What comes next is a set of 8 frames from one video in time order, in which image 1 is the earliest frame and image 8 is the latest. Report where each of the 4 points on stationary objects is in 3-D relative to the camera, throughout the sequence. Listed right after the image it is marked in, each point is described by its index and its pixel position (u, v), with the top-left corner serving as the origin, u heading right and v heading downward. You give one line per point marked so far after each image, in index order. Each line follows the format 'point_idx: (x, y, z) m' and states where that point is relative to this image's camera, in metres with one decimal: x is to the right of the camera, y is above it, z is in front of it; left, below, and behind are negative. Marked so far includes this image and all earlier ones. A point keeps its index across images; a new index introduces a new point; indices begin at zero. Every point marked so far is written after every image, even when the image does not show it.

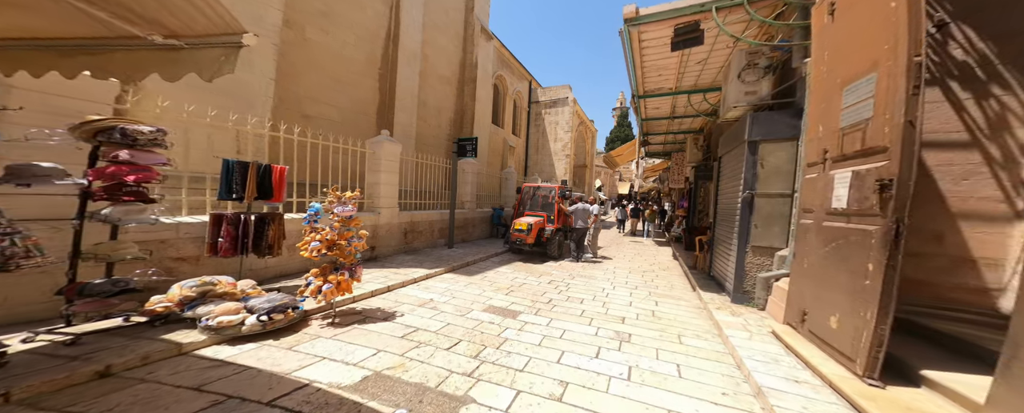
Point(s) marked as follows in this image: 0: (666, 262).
0: (+4.5, -1.7, +9.9) m
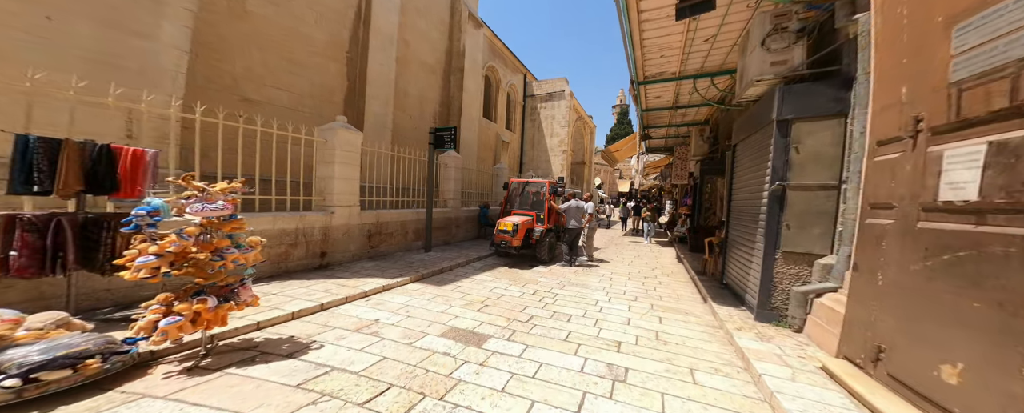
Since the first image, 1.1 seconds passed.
0: (+4.2, -1.6, +9.0) m
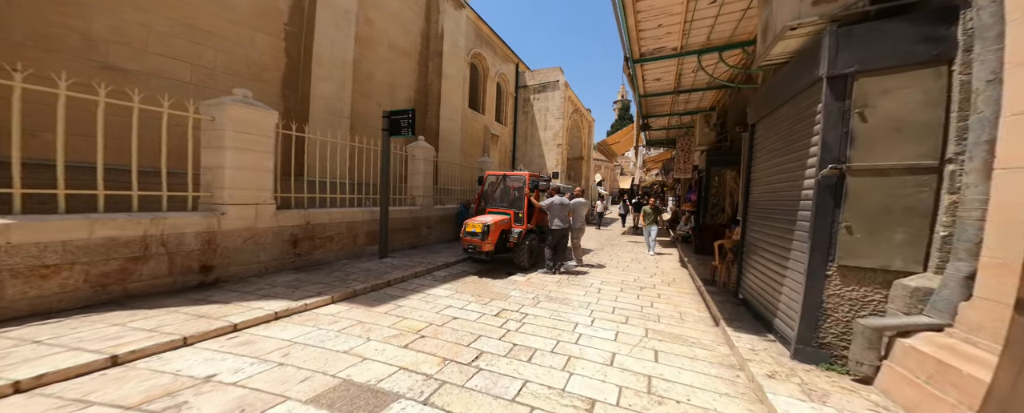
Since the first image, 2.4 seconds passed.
0: (+3.7, -1.6, +7.9) m
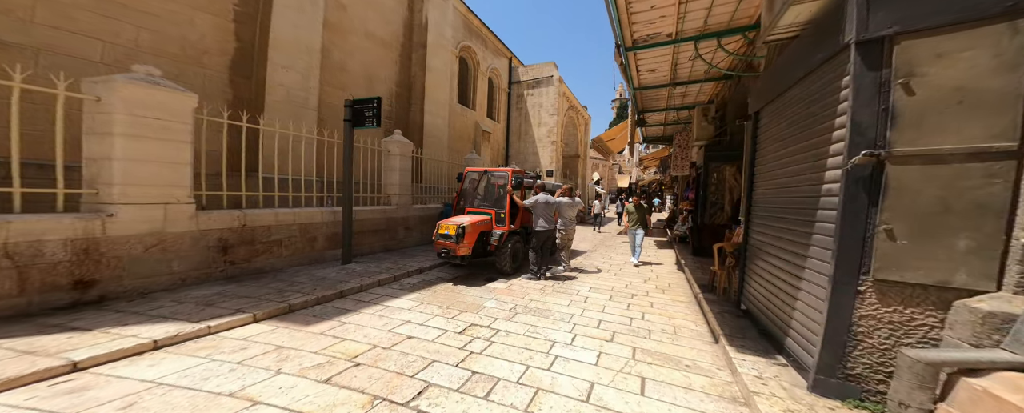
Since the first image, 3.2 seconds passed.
0: (+3.4, -1.5, +7.3) m
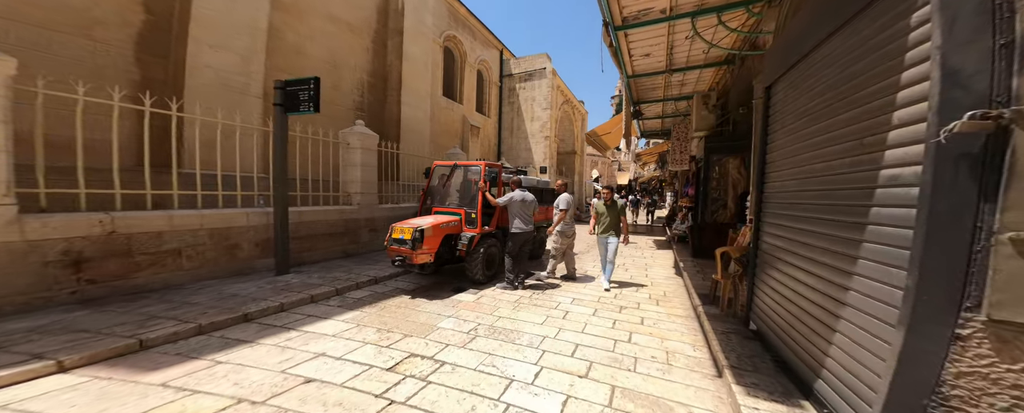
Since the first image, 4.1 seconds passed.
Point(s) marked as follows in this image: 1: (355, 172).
0: (+2.9, -1.5, +6.5) m
1: (-3.0, +0.7, +6.5) m
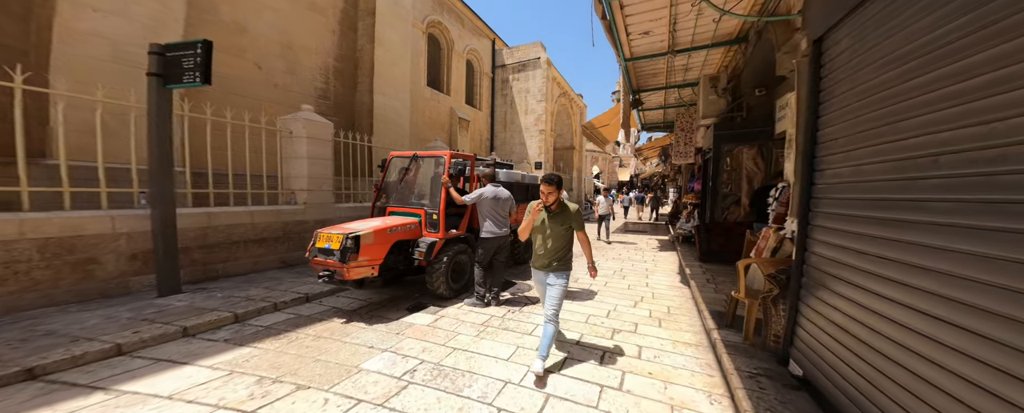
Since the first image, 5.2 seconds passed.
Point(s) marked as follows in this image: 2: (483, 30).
0: (+2.5, -1.4, +5.4) m
1: (-3.4, +0.7, +5.5) m
2: (-1.5, +8.9, +17.1) m
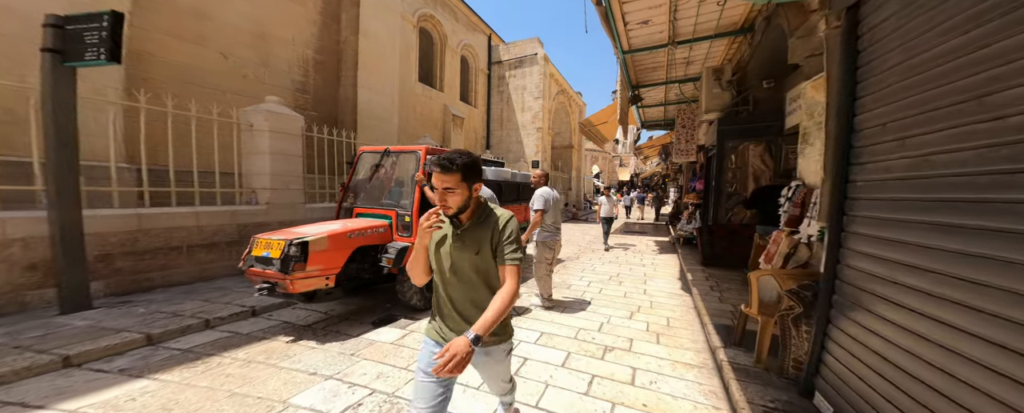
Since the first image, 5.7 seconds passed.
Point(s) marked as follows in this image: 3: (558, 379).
0: (+2.3, -1.4, +4.9) m
1: (-3.7, +0.7, +5.0) m
2: (-1.7, +8.9, +16.6) m
3: (+0.2, -1.4, +2.8) m
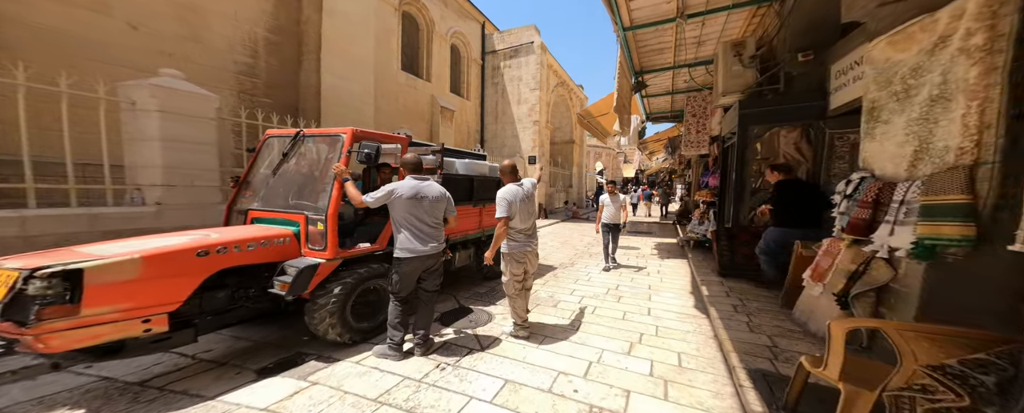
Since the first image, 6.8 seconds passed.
0: (+1.9, -1.4, +3.7) m
1: (-4.1, +0.6, +3.9) m
2: (-2.0, +8.9, +15.4) m
3: (-0.2, -1.4, +1.7) m
